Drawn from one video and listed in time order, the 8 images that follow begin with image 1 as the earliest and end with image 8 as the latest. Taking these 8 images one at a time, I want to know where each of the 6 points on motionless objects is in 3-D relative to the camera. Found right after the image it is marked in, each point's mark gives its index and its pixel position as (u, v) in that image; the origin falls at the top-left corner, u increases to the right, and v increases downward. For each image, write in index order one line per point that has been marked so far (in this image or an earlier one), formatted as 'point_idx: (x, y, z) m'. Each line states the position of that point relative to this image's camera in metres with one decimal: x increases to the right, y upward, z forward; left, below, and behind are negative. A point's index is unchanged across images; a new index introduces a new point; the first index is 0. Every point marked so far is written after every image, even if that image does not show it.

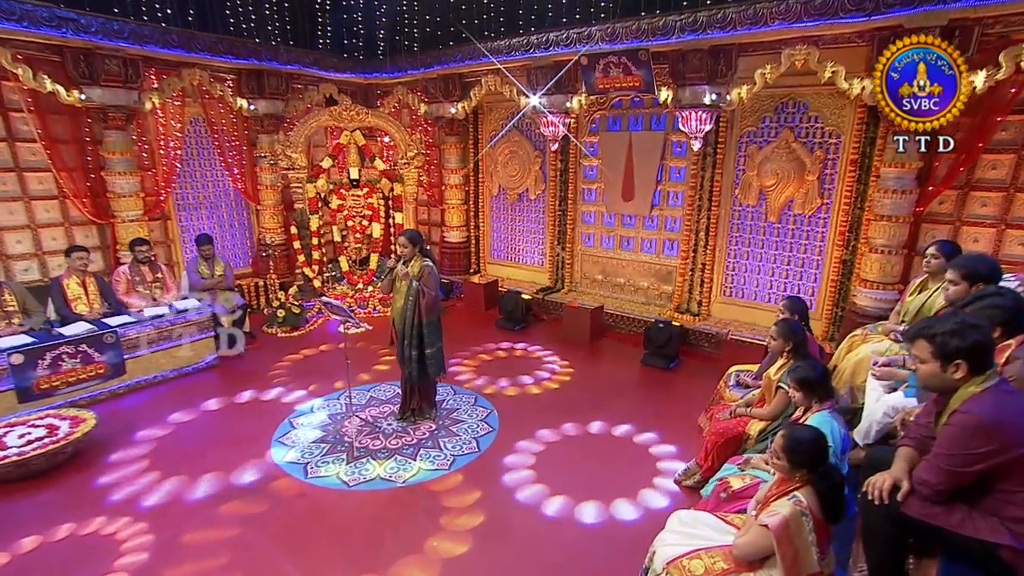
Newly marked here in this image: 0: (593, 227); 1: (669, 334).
0: (+1.1, +0.8, +8.6) m
1: (+1.9, -0.5, +7.4) m
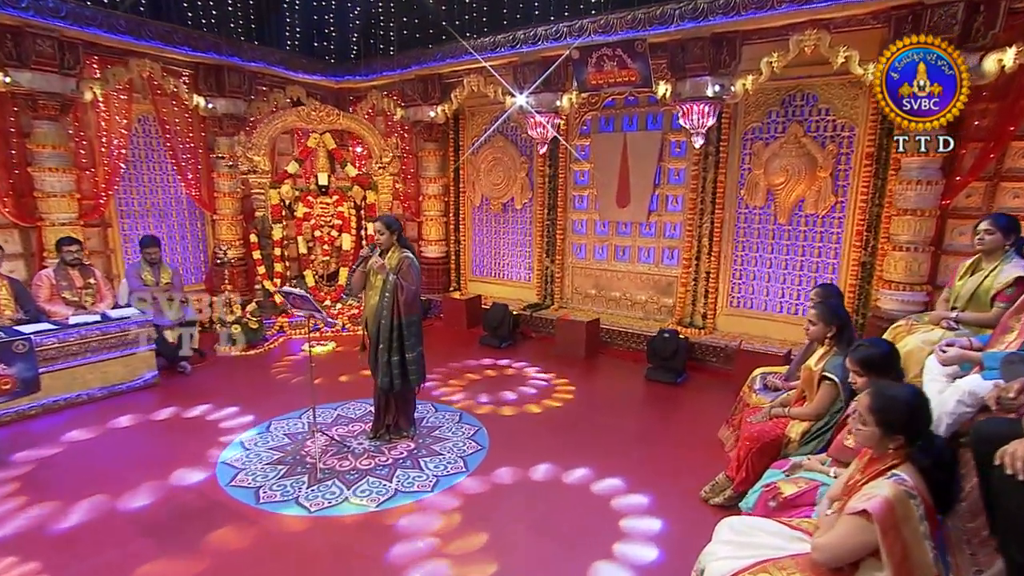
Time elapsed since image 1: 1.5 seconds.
0: (+0.9, +0.6, +7.9) m
1: (+1.8, -0.6, +6.7) m
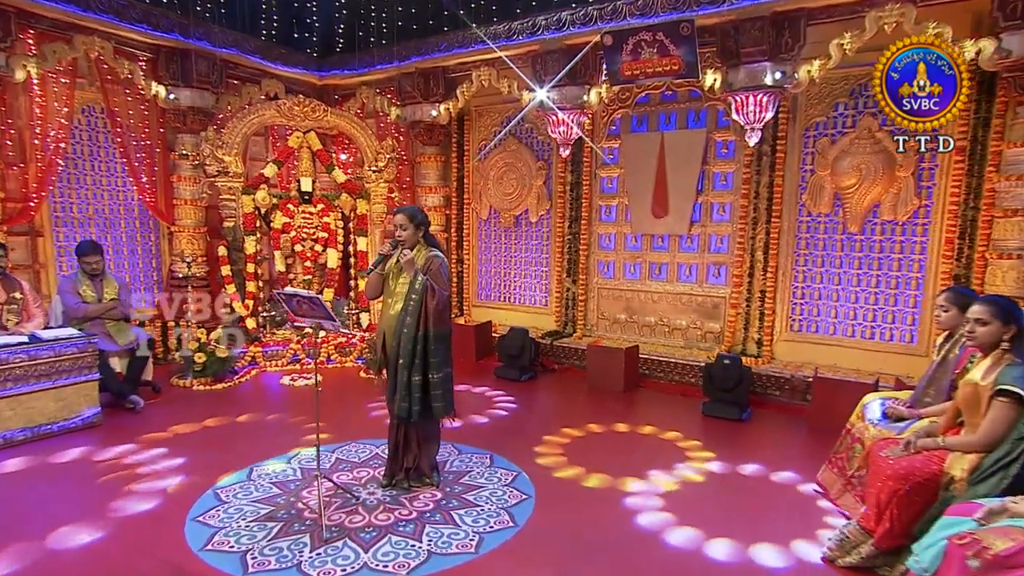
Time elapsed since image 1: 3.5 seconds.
0: (+1.1, +0.4, +6.9) m
1: (+2.0, -0.8, +5.6) m
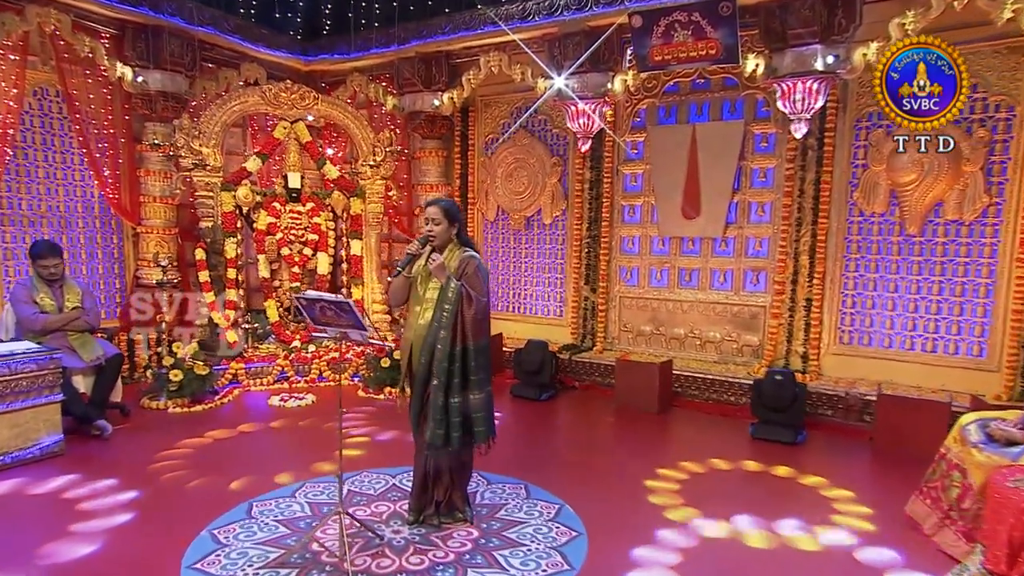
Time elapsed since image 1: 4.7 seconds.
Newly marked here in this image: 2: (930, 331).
0: (+1.2, +0.3, +6.2) m
1: (+2.2, -0.8, +4.9) m
2: (+3.4, -0.4, +5.1) m
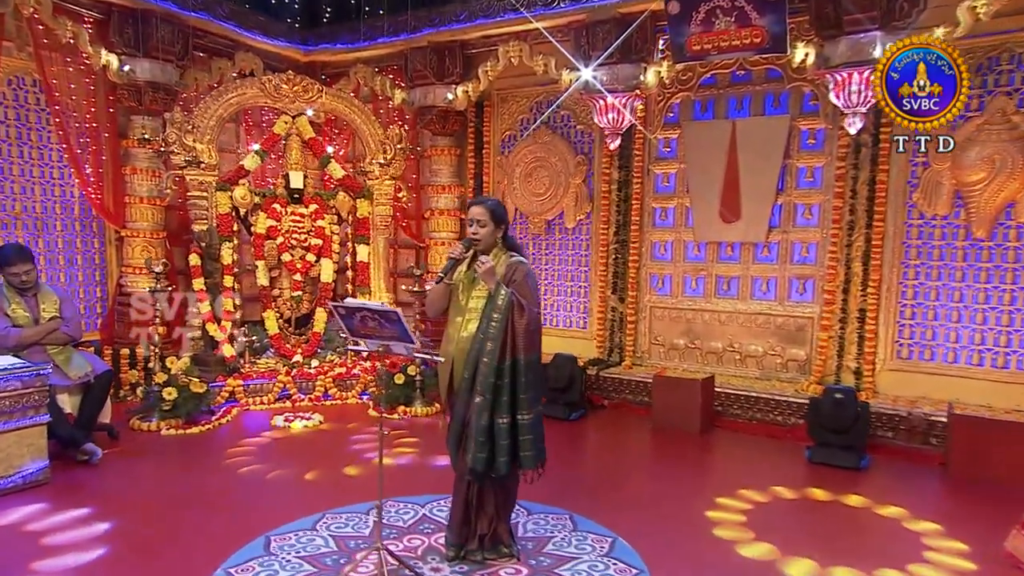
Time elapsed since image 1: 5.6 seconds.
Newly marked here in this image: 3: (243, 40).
0: (+1.4, +0.2, +5.7) m
1: (+2.4, -0.9, +4.5) m
2: (+3.6, -0.4, +4.7) m
3: (-2.6, +2.4, +6.2) m
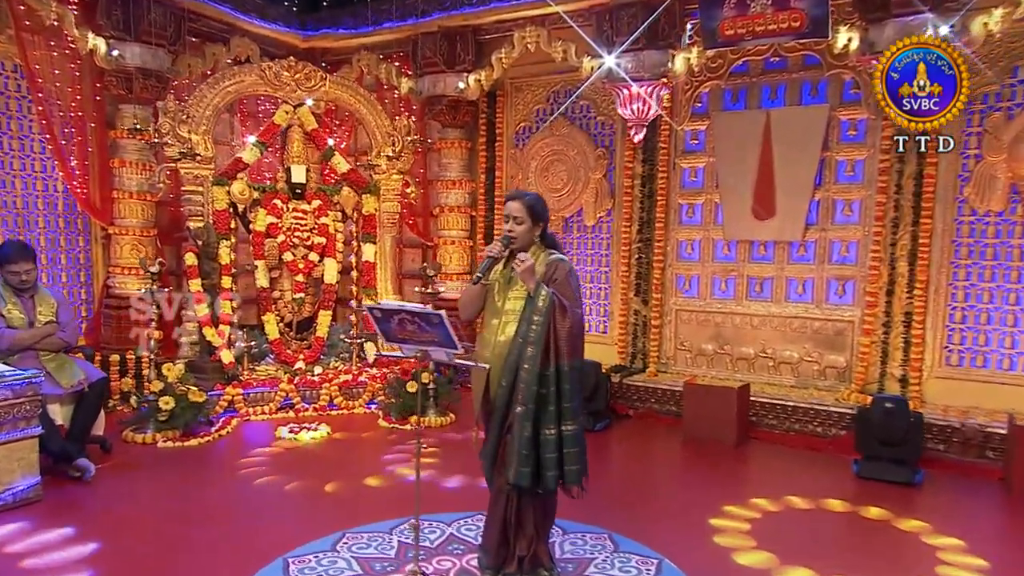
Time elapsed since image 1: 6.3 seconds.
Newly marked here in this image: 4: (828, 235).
0: (+1.6, +0.2, +5.4) m
1: (+2.6, -0.9, +4.1) m
2: (+3.7, -0.4, +4.3) m
3: (-2.5, +2.4, +5.8) m
4: (+2.5, +0.4, +4.9) m
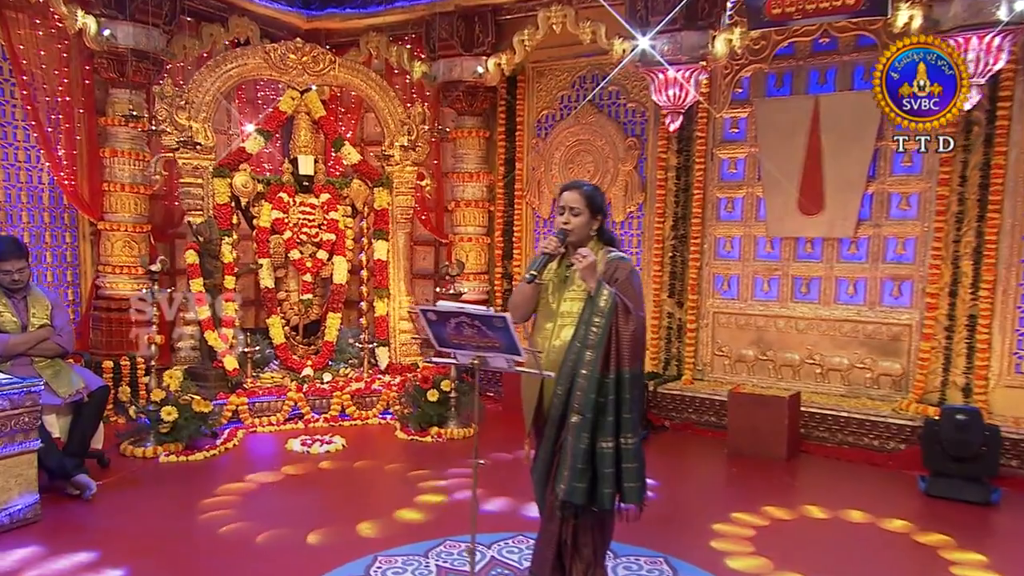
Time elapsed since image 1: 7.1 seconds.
0: (+1.8, +0.2, +5.0) m
1: (+2.8, -0.9, +3.7) m
2: (+3.9, -0.4, +3.9) m
3: (-2.3, +2.4, +5.4) m
4: (+2.7, +0.4, +4.5) m
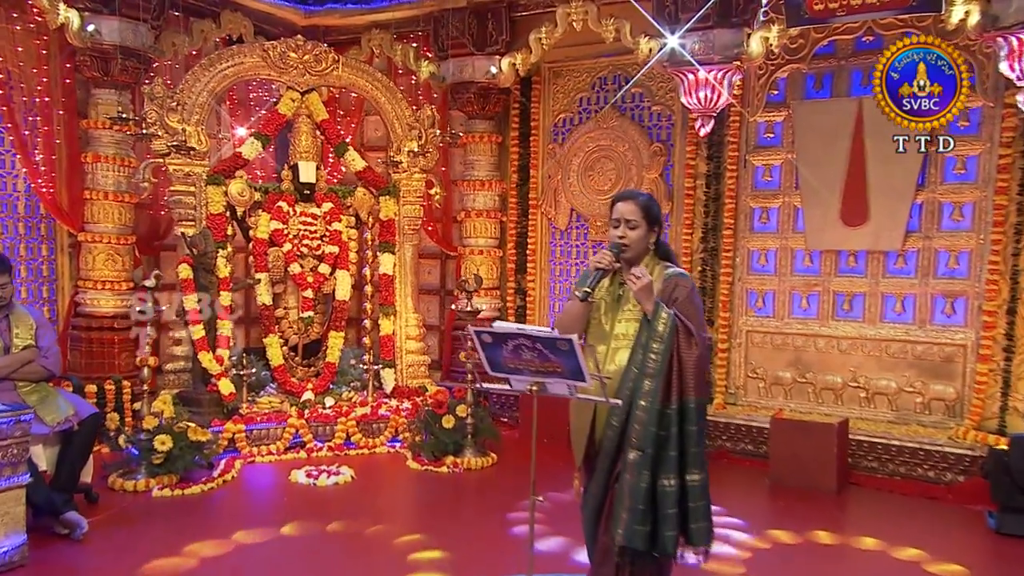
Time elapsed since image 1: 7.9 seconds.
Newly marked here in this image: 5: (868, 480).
0: (+1.9, +0.1, +4.6) m
1: (+2.9, -1.0, +3.3) m
2: (+4.1, -0.5, +3.6) m
3: (-2.2, +2.3, +5.0) m
4: (+2.8, +0.3, +4.2) m
5: (+2.3, -1.2, +4.1) m
